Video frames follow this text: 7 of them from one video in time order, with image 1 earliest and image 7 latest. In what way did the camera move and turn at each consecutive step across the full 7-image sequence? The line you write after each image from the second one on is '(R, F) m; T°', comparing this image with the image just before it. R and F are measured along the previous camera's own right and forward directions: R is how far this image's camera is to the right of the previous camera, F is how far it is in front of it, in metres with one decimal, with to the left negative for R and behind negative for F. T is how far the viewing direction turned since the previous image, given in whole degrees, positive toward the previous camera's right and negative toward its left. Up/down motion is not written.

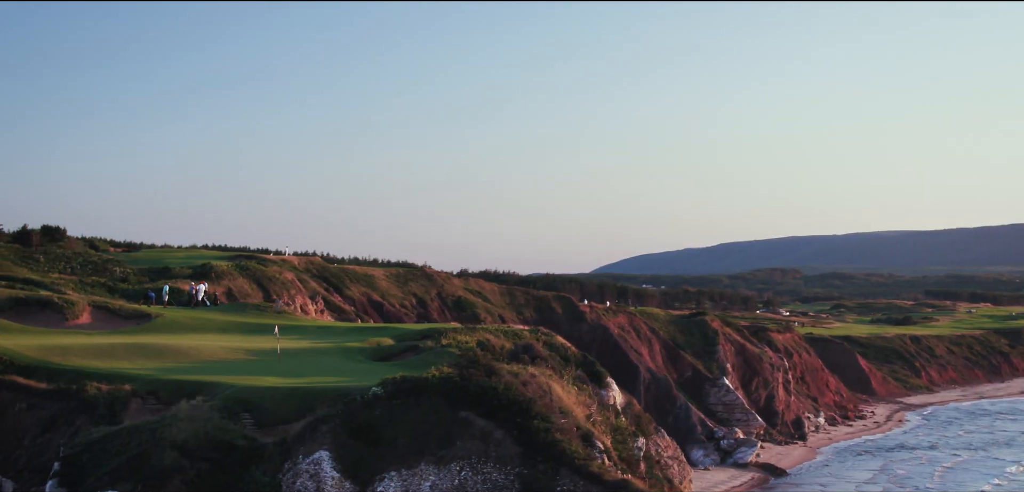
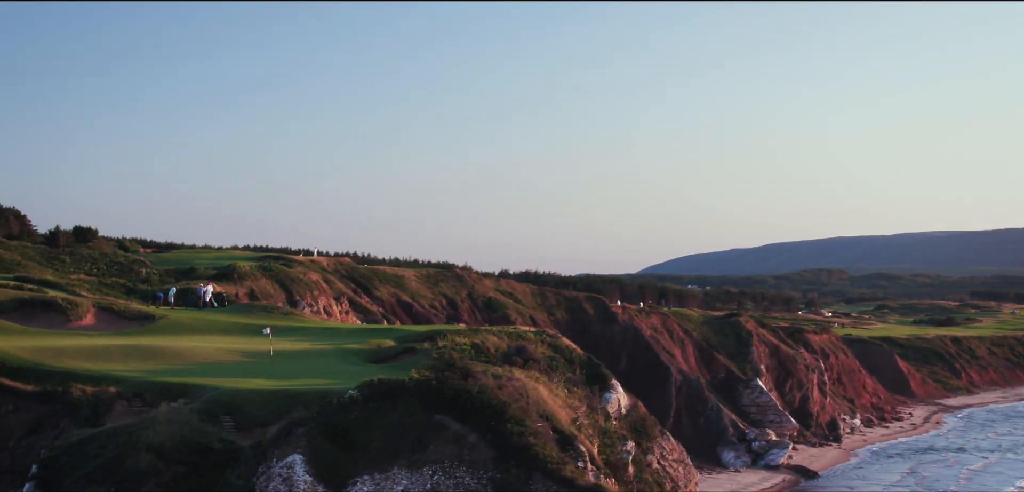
(+0.6, +0.2) m; -1°
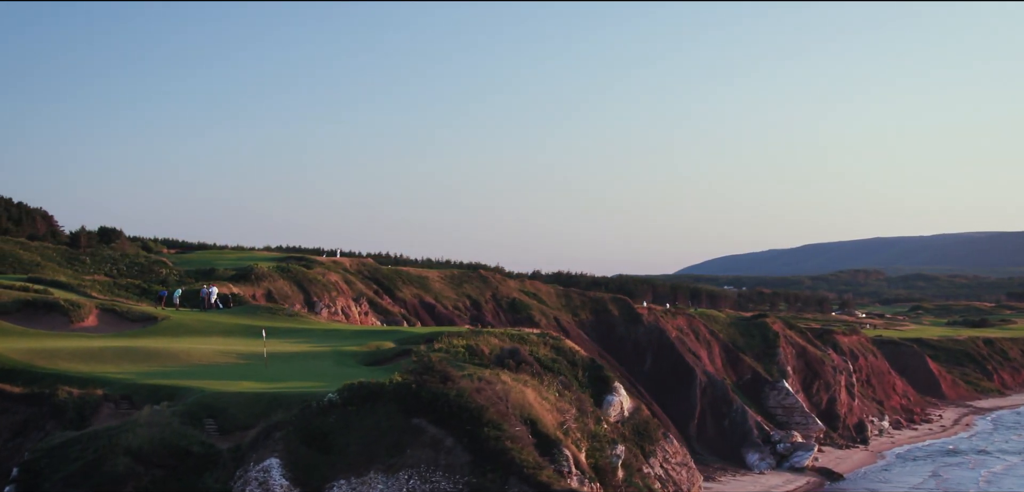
(+0.5, +0.1) m; -1°
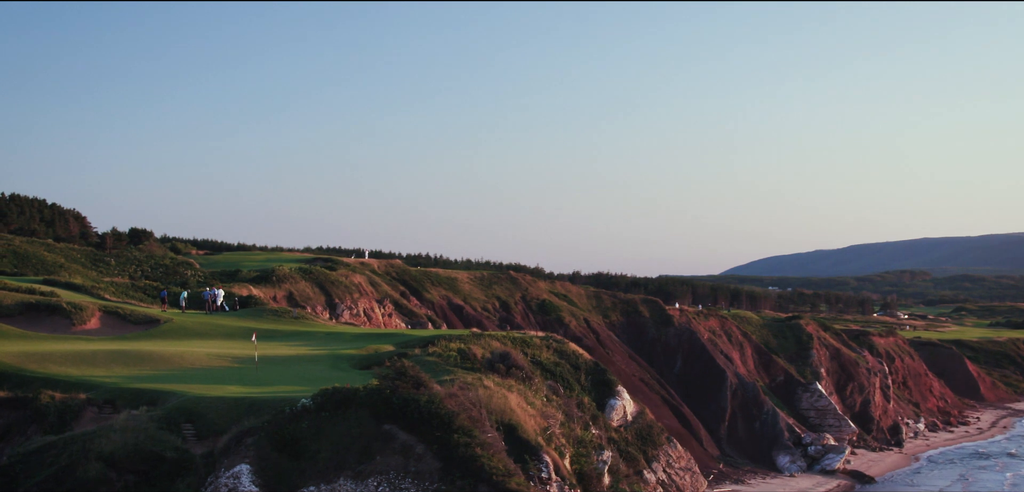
(+0.7, +0.2) m; -1°
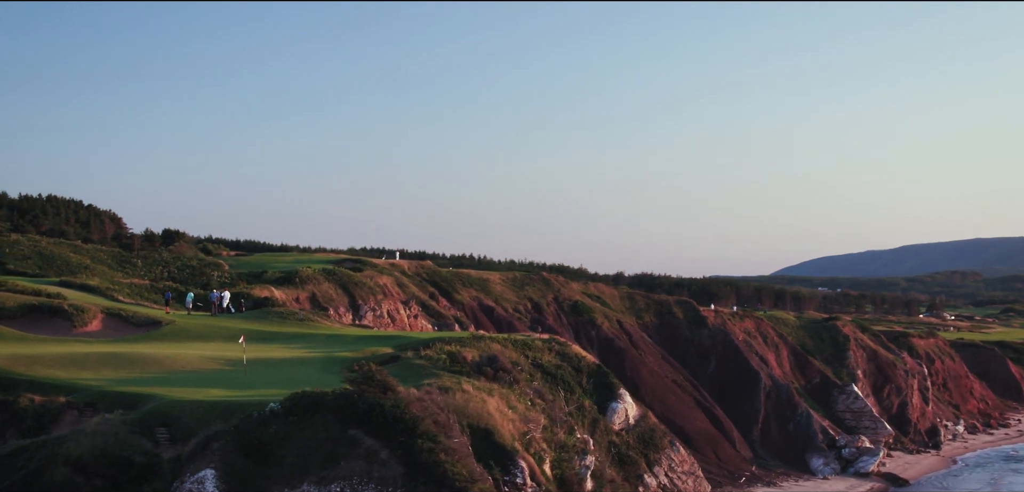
(+0.8, +0.2) m; -1°
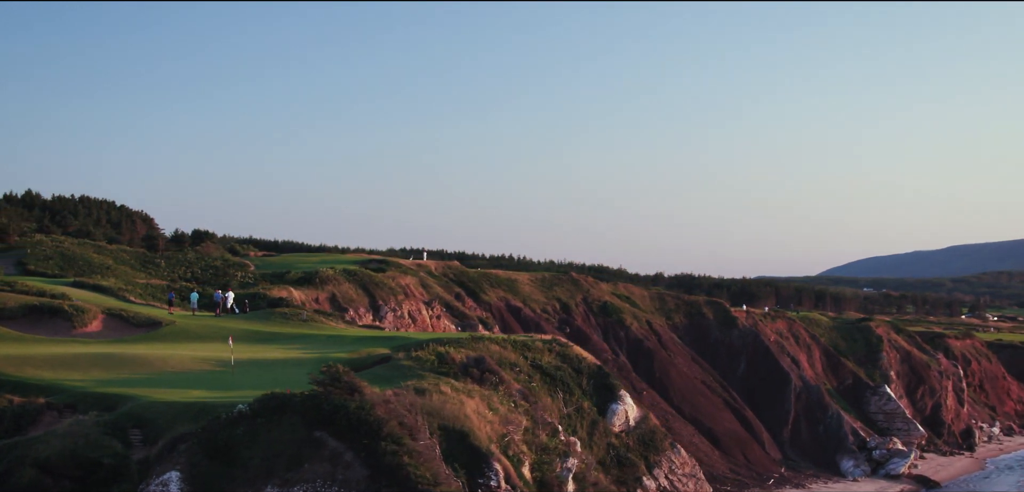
(+0.7, +0.2) m; -1°
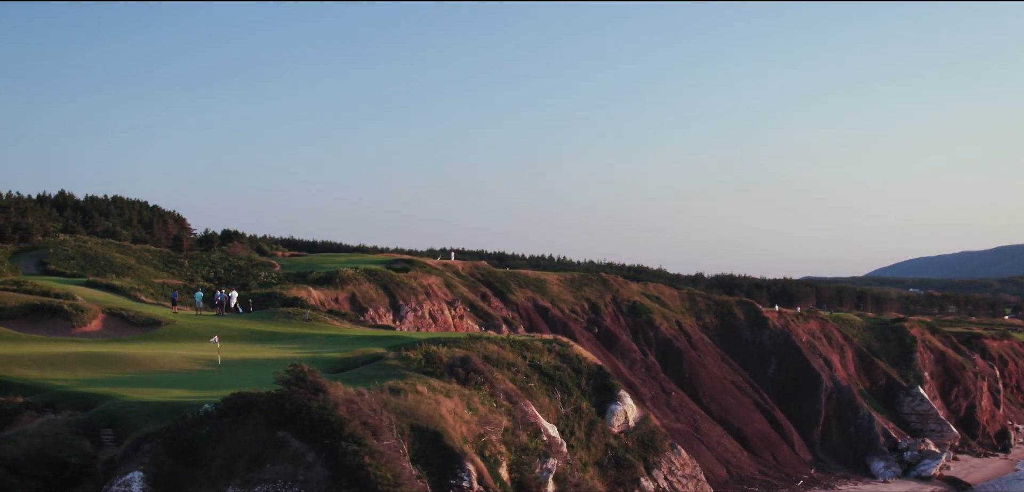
(+0.7, +0.2) m; -1°
